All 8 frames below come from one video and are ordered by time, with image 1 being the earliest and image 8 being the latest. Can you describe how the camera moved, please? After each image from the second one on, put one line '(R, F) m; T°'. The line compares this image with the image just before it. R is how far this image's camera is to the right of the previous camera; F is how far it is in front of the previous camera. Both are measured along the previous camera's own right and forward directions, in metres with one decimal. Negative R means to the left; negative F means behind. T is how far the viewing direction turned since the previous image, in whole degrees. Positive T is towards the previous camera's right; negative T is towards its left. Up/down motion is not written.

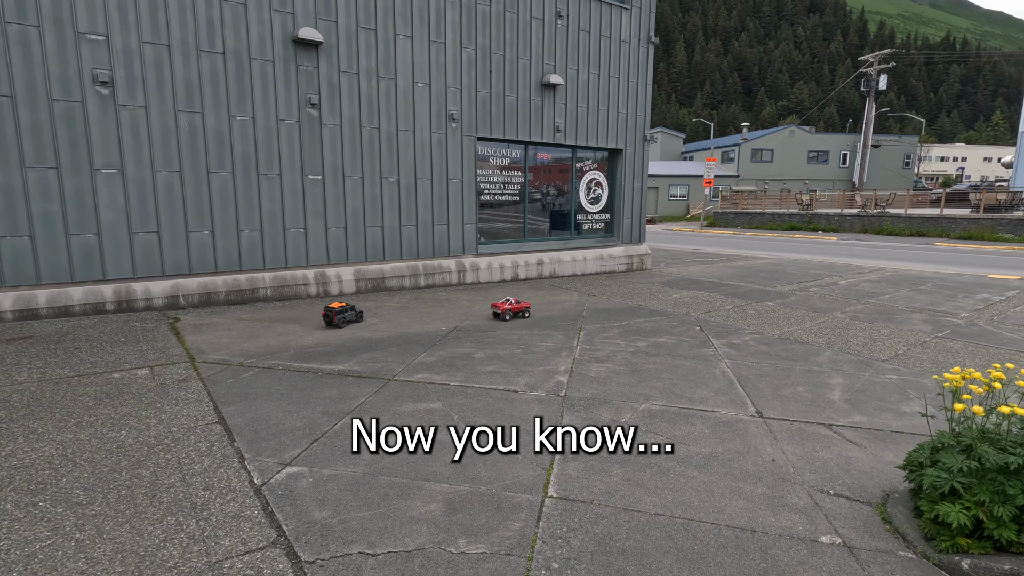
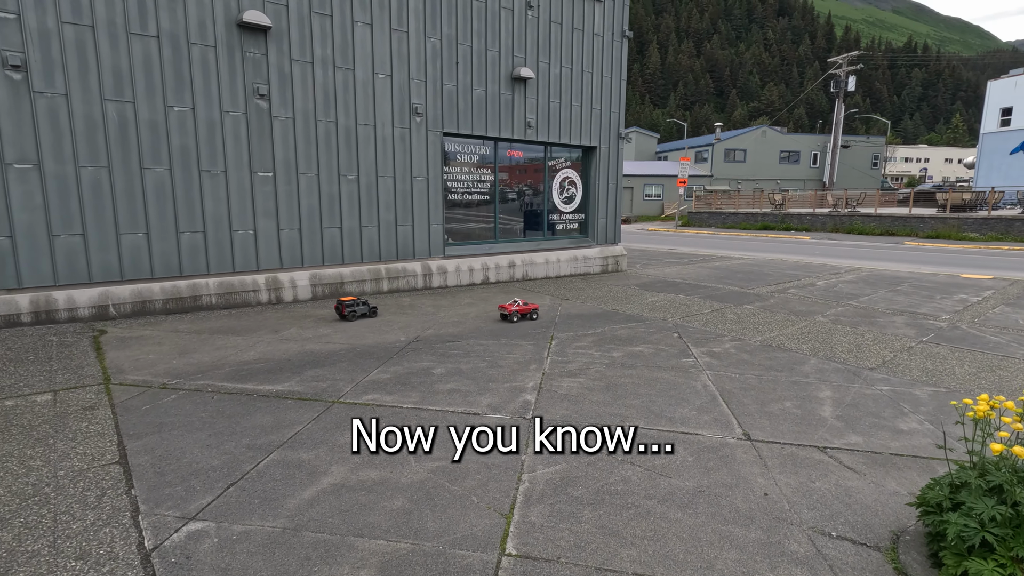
(+0.1, +0.6) m; +2°
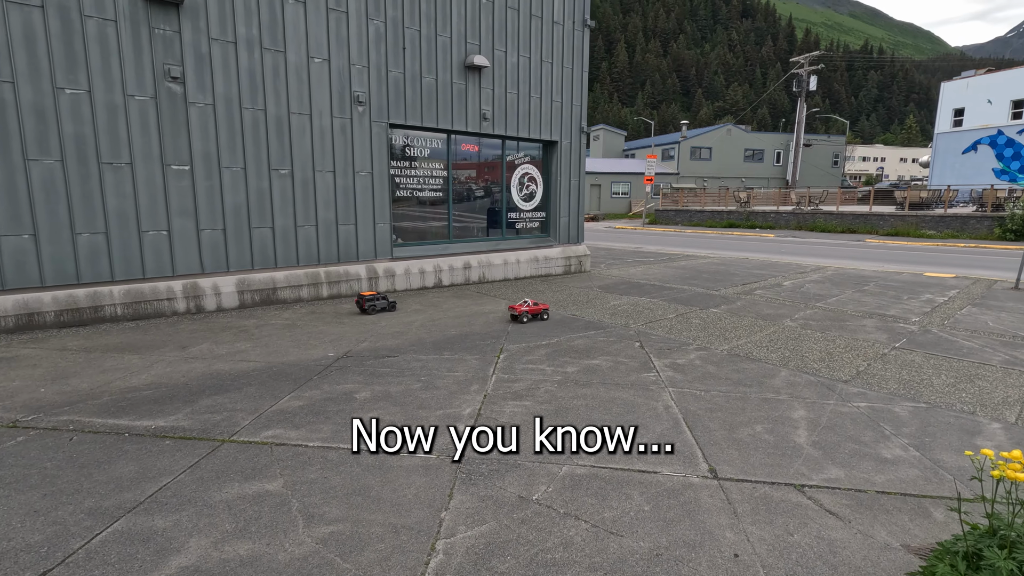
(+0.3, +0.7) m; +3°
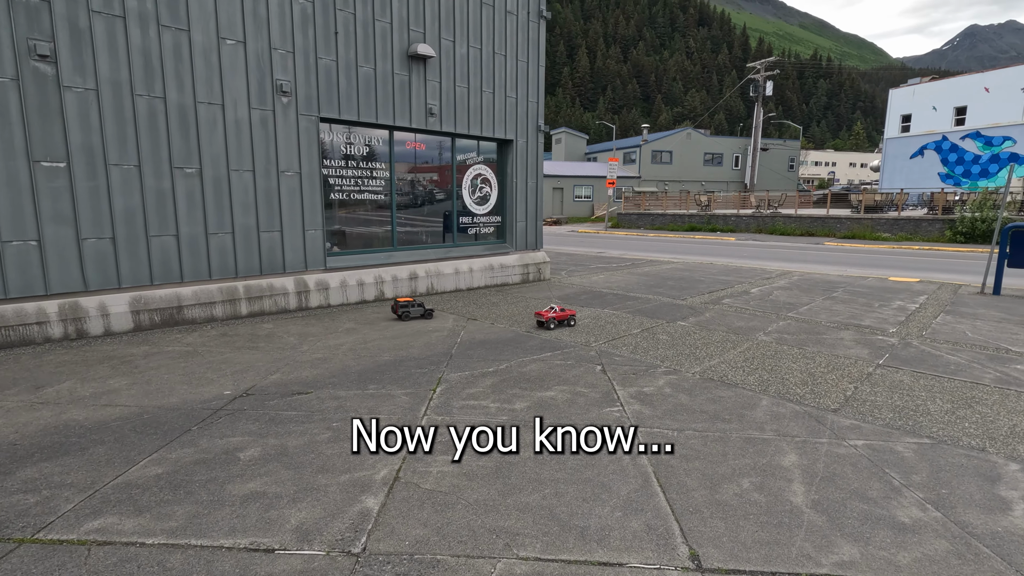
(+0.3, +0.9) m; +4°
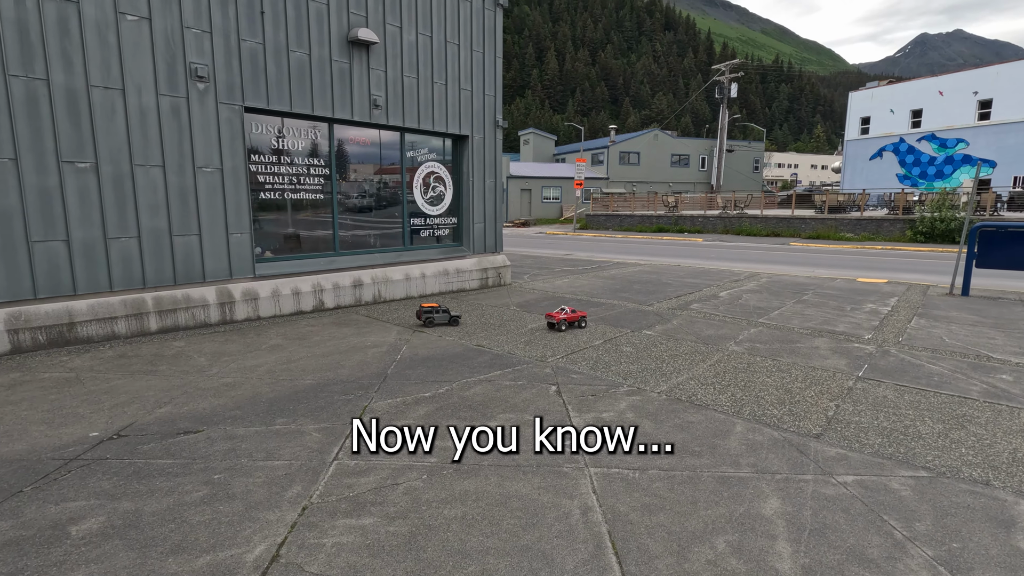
(+0.3, +0.8) m; +3°
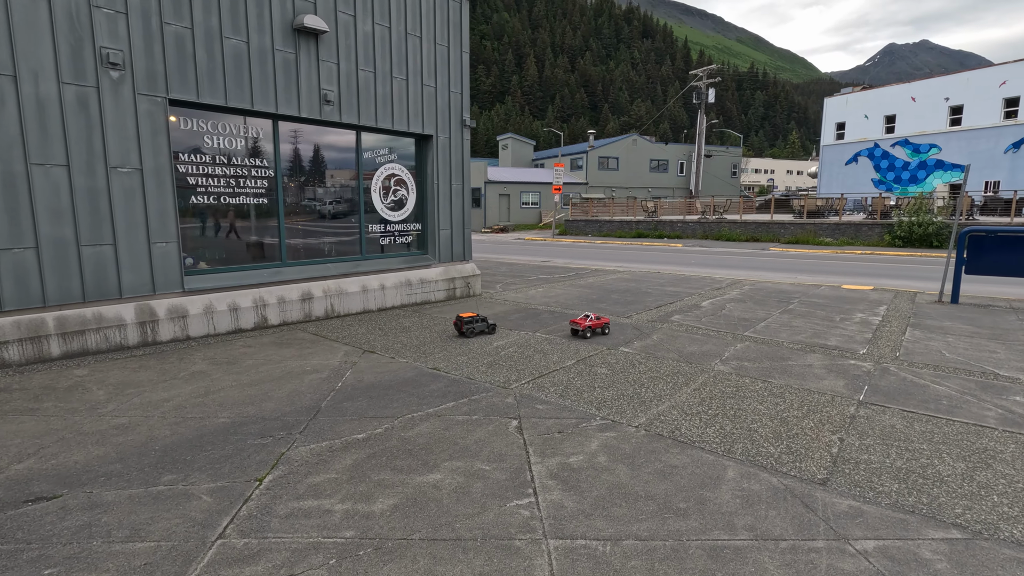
(+0.2, +0.8) m; +2°
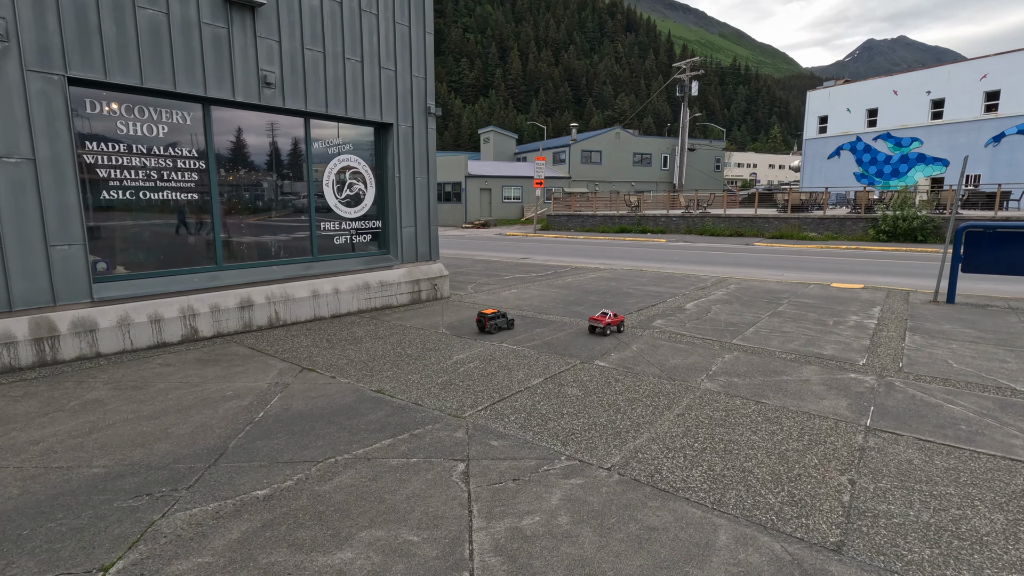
(+0.3, +0.8) m; +2°
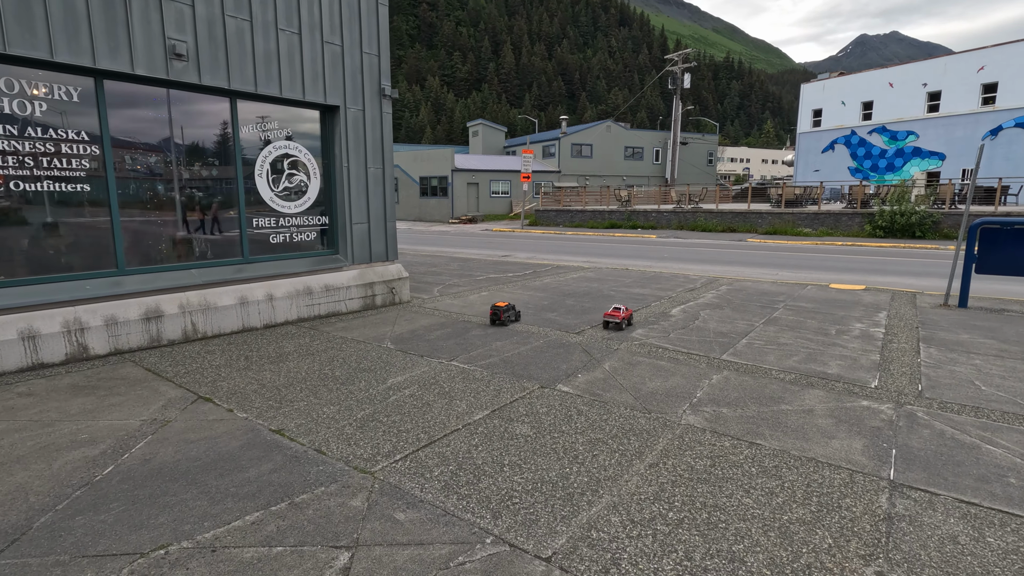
(+0.5, +1.0) m; +1°
